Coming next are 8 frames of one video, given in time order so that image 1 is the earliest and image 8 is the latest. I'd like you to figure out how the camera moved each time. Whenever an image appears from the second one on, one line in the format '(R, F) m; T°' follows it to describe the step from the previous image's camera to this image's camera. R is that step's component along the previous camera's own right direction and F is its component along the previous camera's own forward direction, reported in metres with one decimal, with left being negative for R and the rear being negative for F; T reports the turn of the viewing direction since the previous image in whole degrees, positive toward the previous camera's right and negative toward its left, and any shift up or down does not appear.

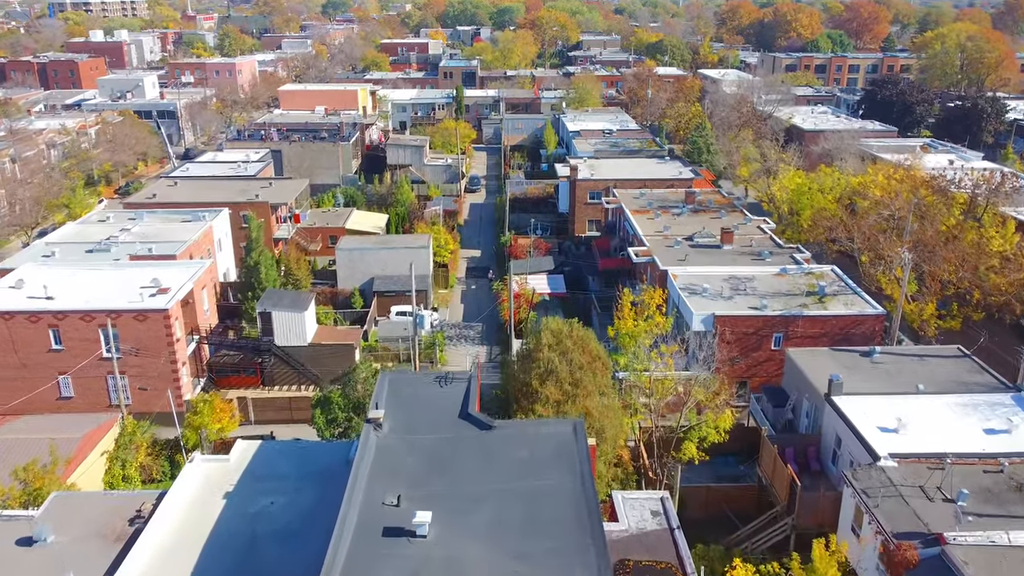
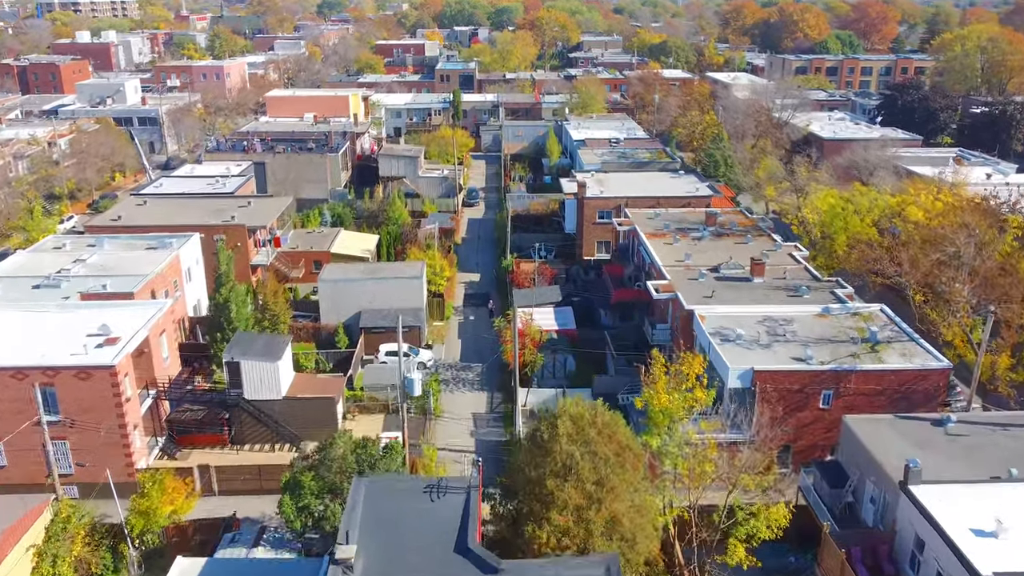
(-0.2, +3.6) m; 0°
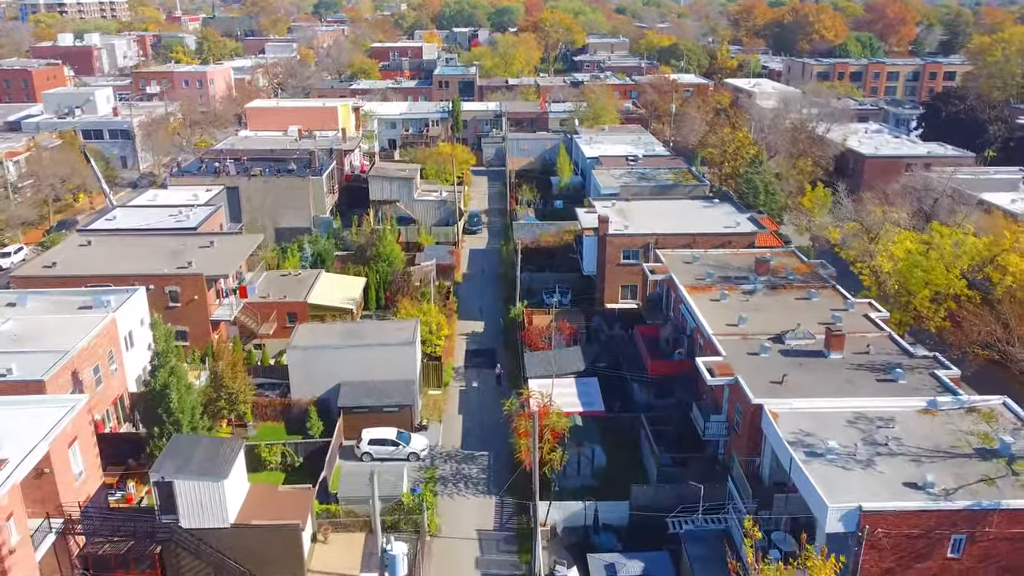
(-0.4, +5.8) m; 0°
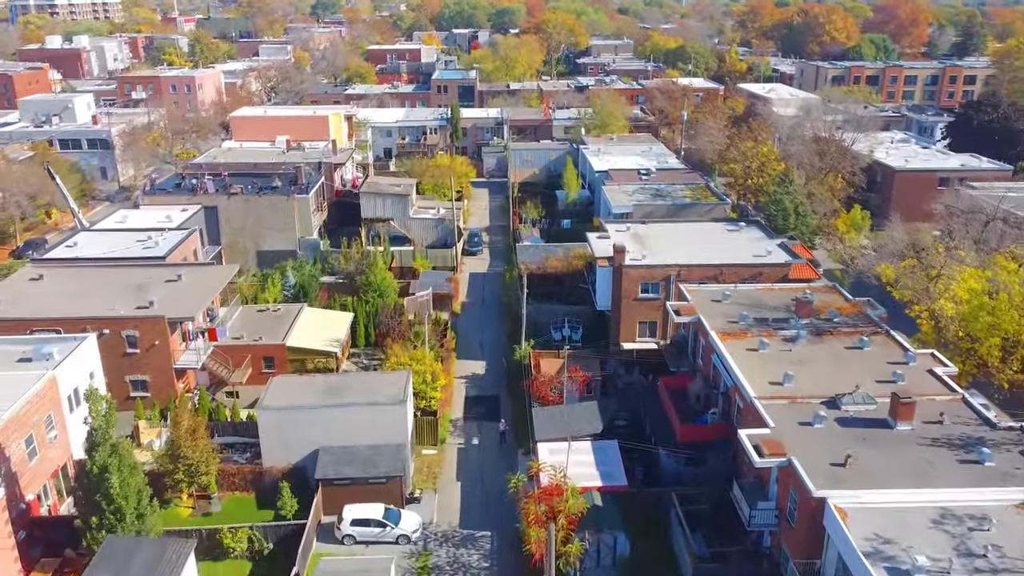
(-0.2, +3.6) m; 0°
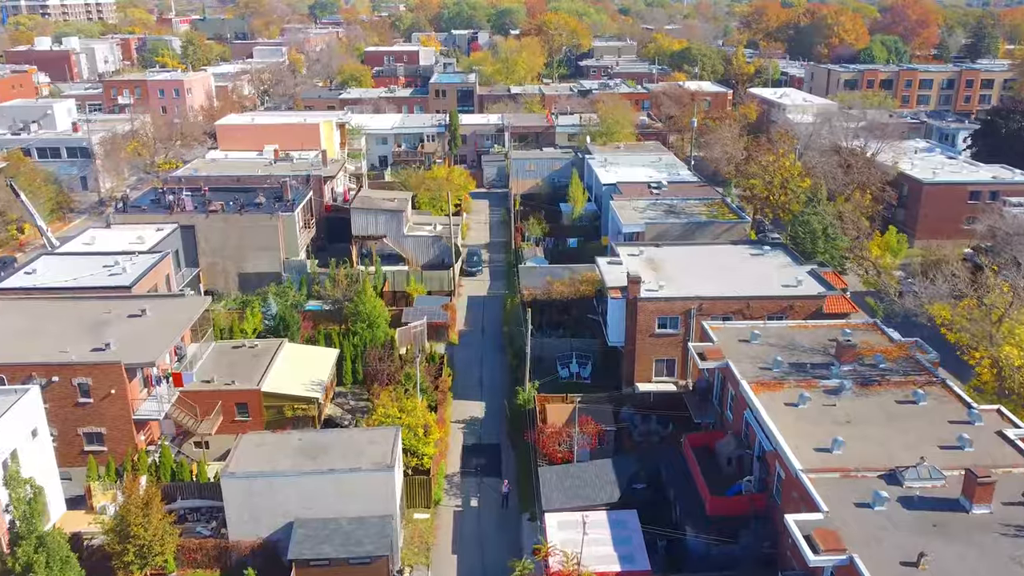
(-0.1, +3.0) m; 0°
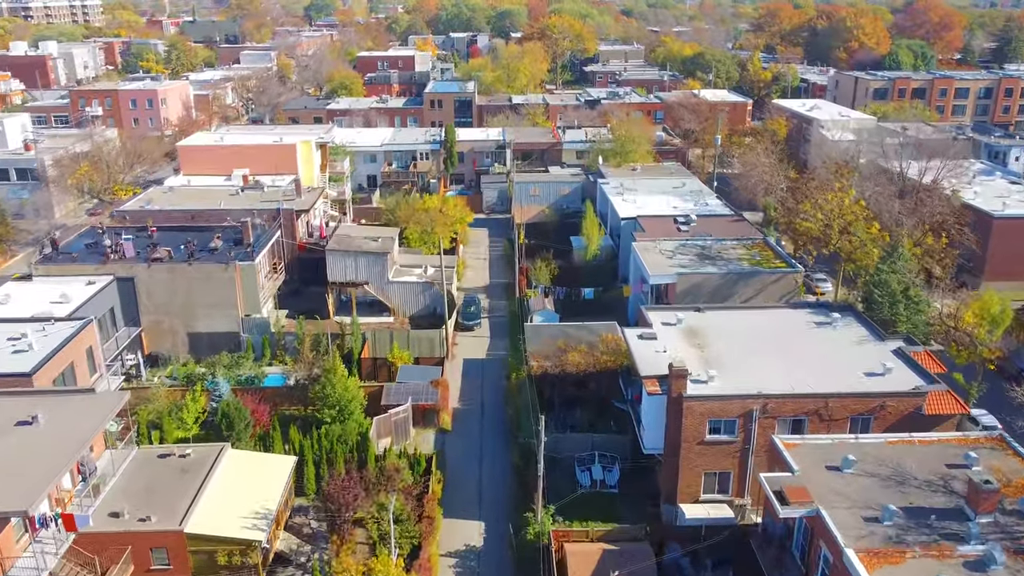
(-0.2, +6.2) m; 0°
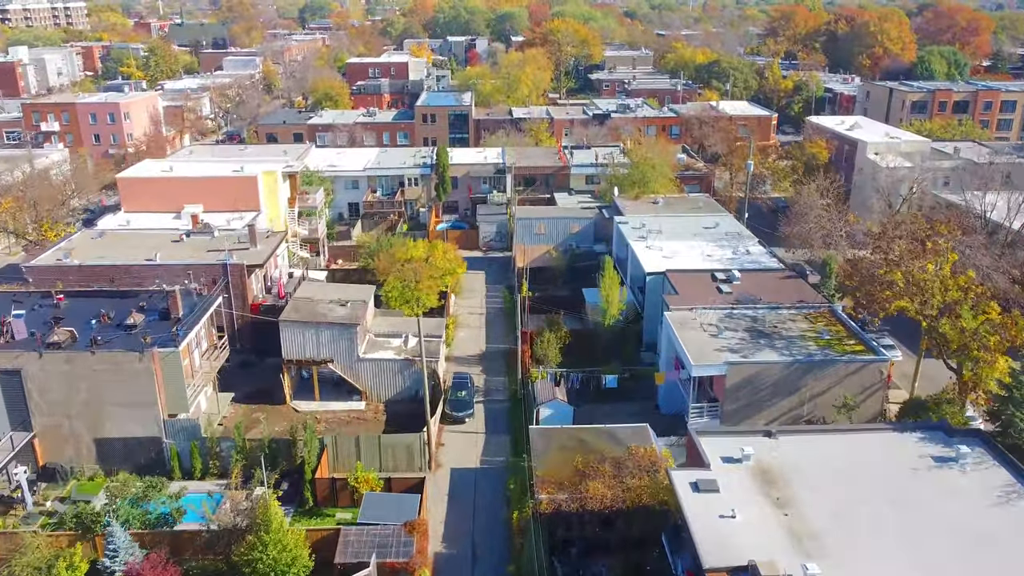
(0.0, +7.0) m; 0°
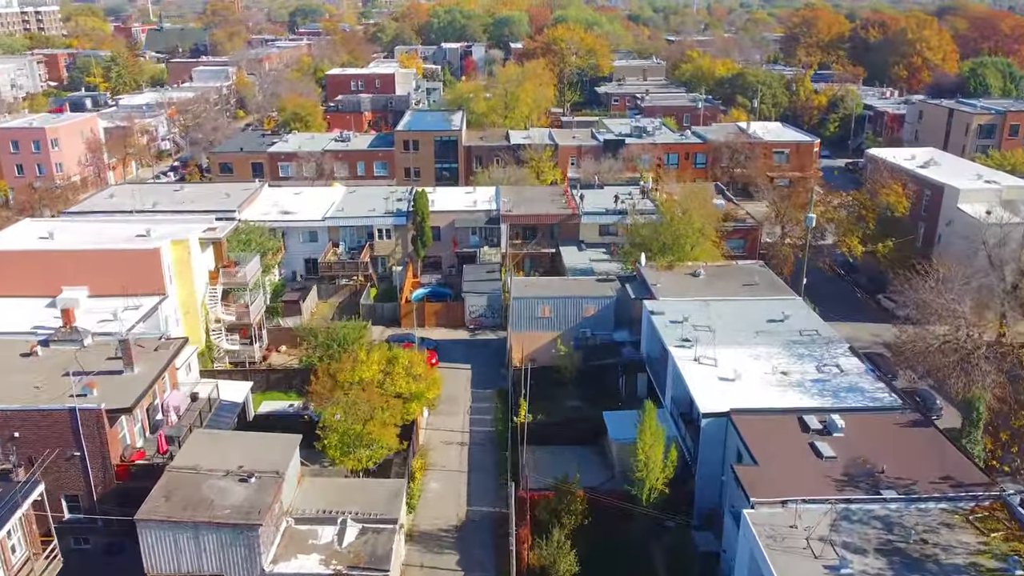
(+0.2, +10.0) m; 0°
